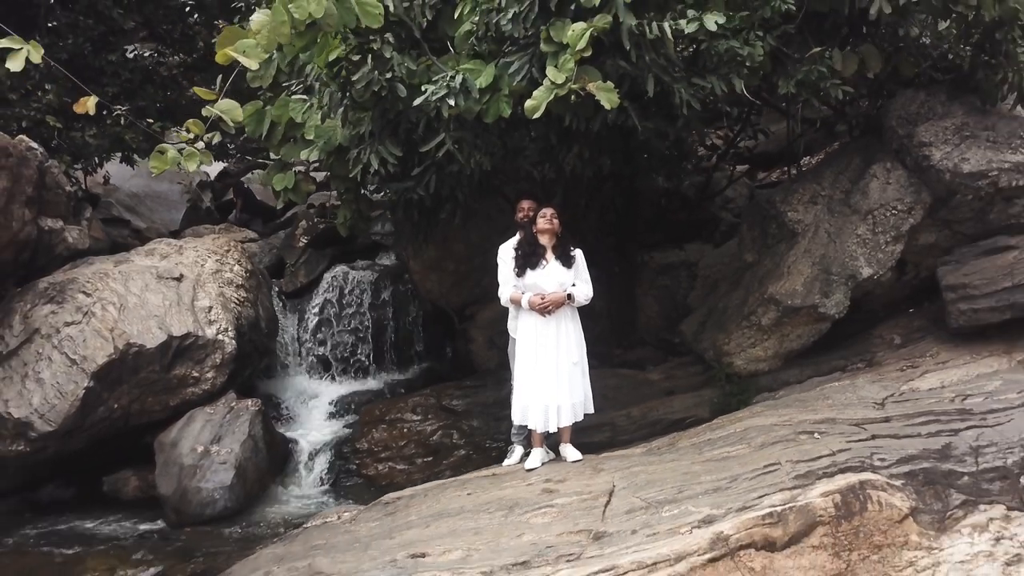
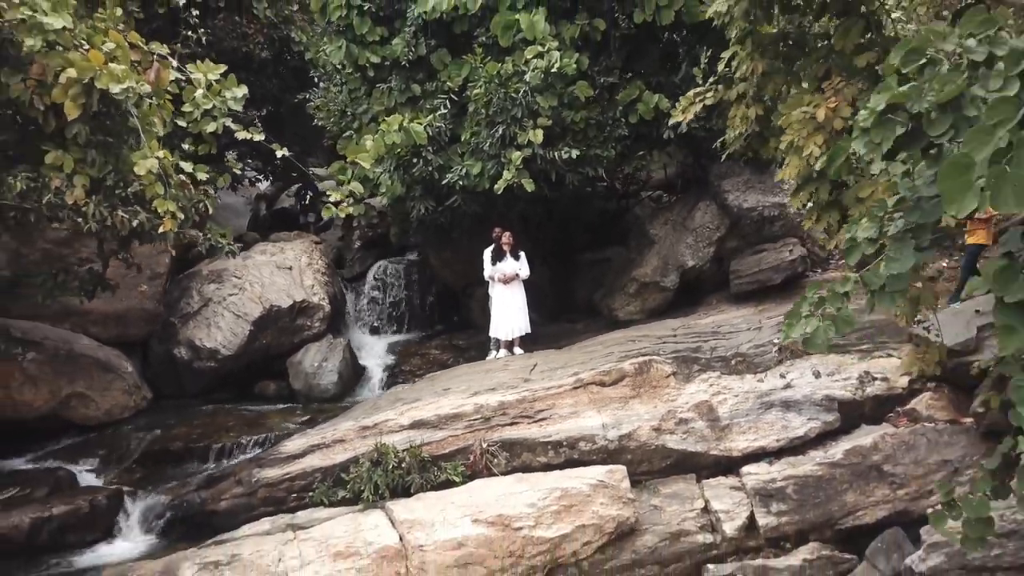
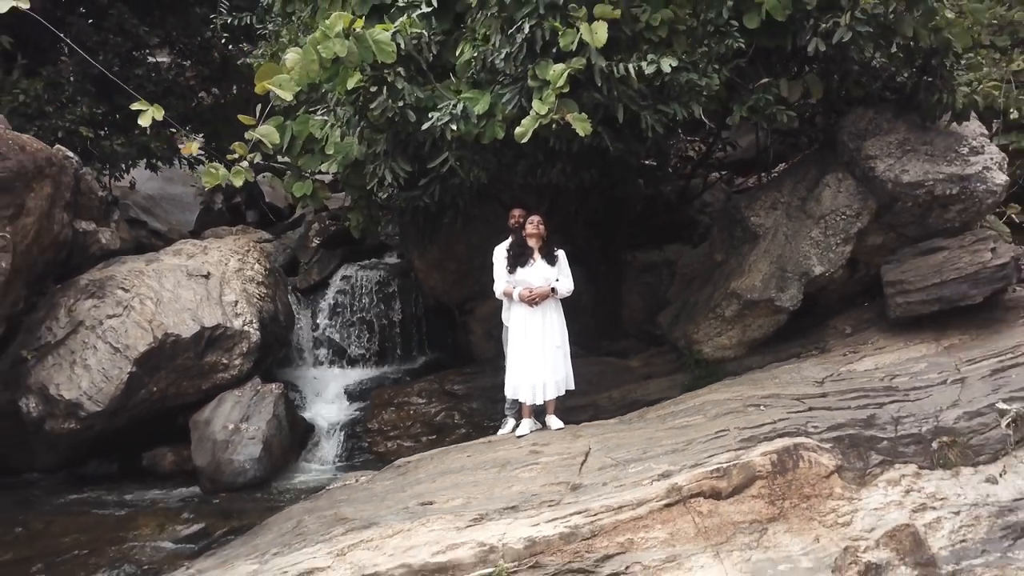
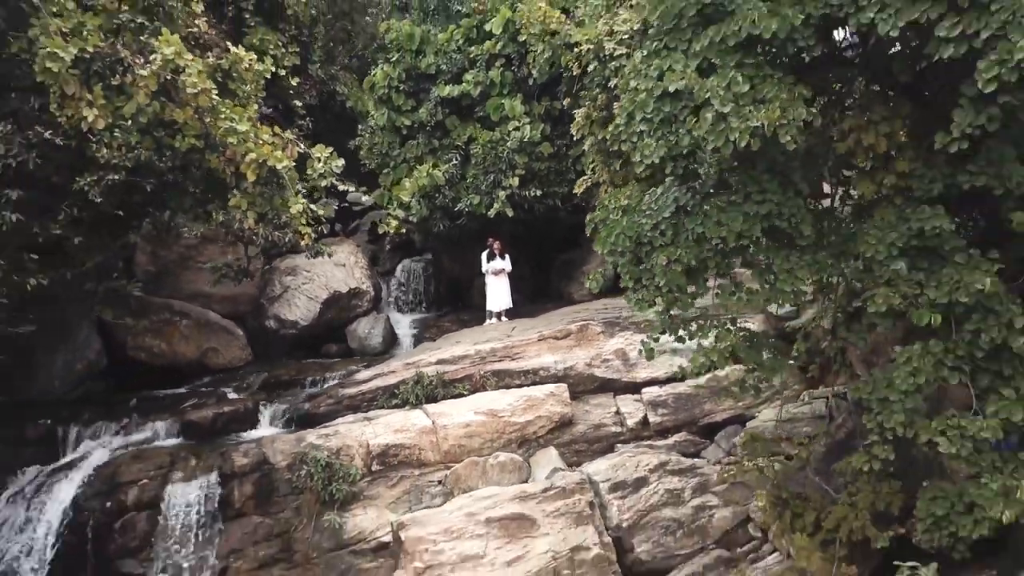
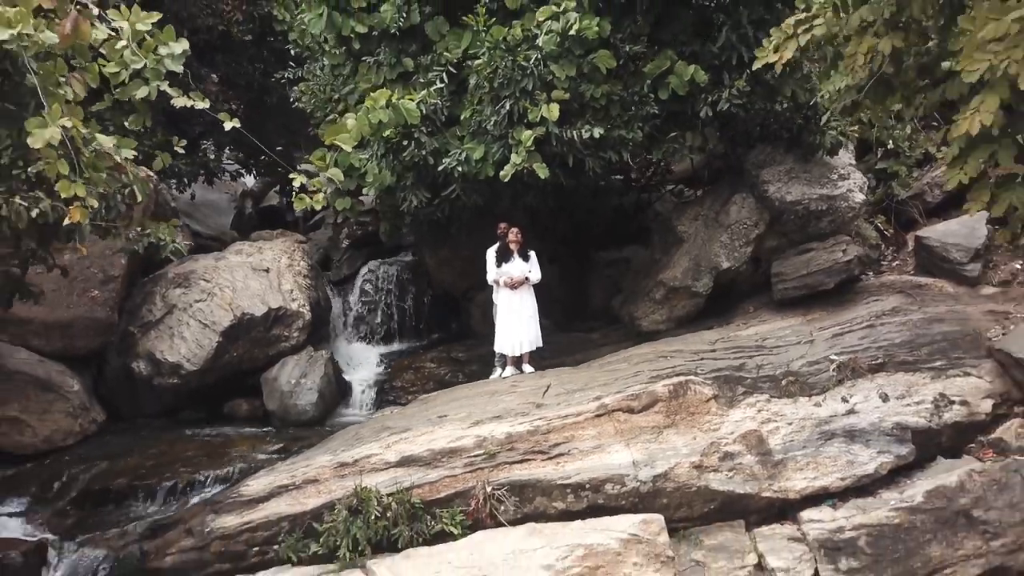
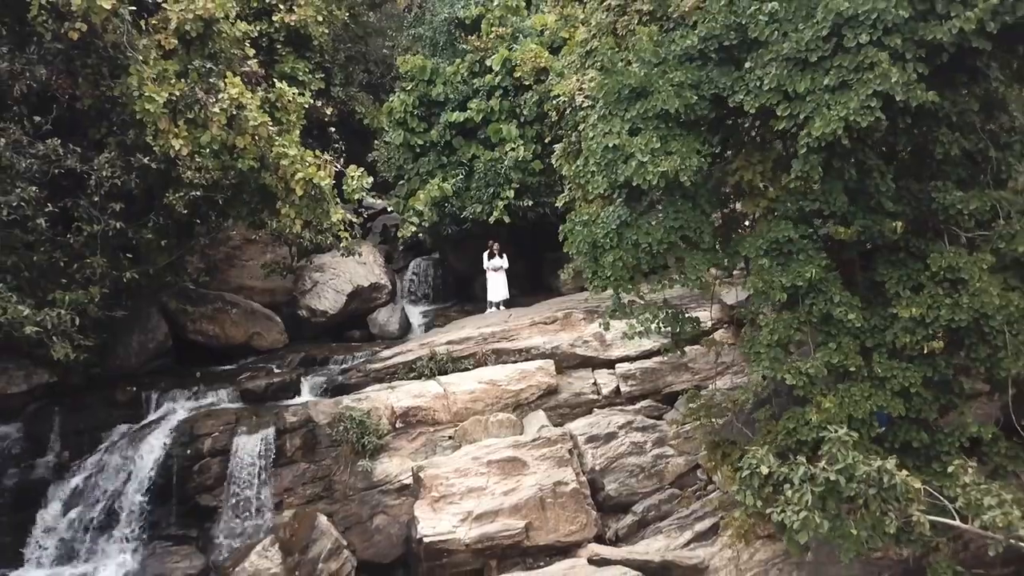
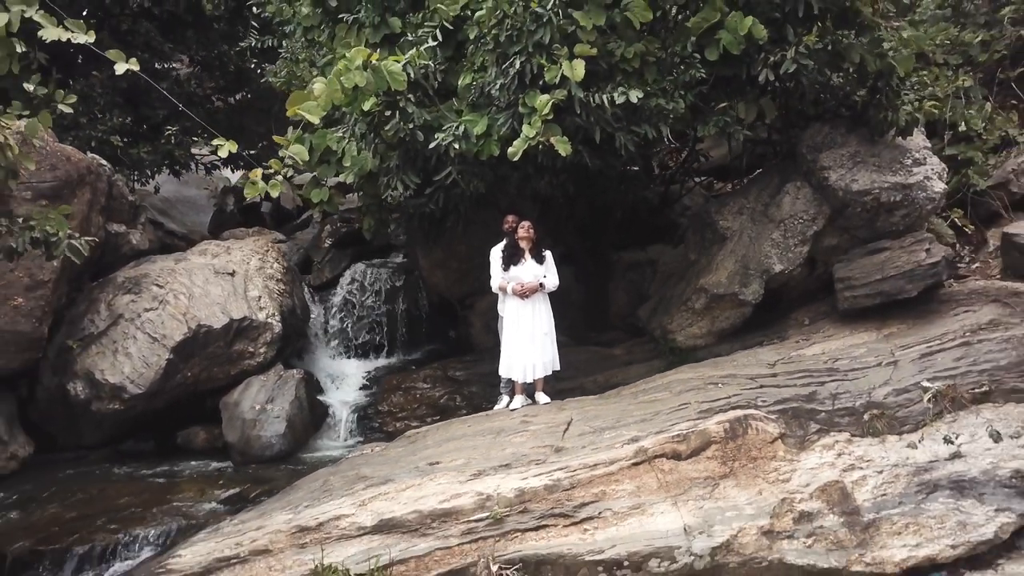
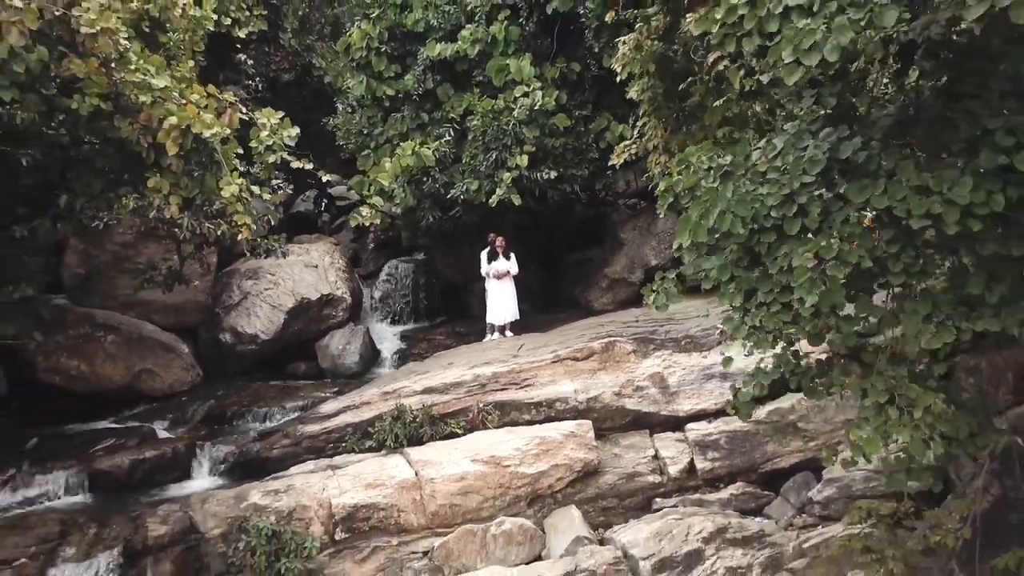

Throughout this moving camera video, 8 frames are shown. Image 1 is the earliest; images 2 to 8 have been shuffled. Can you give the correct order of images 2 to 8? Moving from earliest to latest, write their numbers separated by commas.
3, 7, 5, 2, 8, 4, 6
